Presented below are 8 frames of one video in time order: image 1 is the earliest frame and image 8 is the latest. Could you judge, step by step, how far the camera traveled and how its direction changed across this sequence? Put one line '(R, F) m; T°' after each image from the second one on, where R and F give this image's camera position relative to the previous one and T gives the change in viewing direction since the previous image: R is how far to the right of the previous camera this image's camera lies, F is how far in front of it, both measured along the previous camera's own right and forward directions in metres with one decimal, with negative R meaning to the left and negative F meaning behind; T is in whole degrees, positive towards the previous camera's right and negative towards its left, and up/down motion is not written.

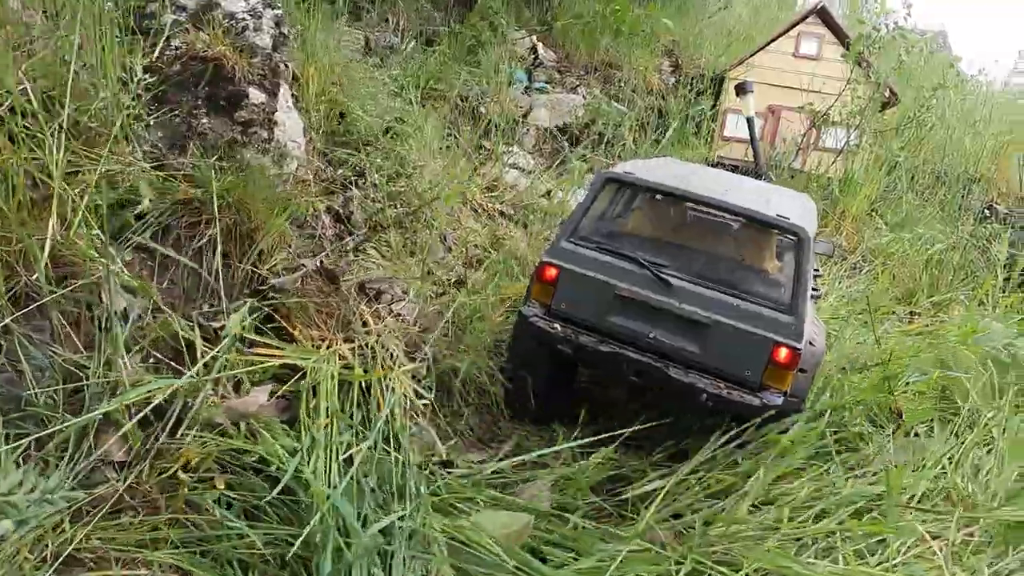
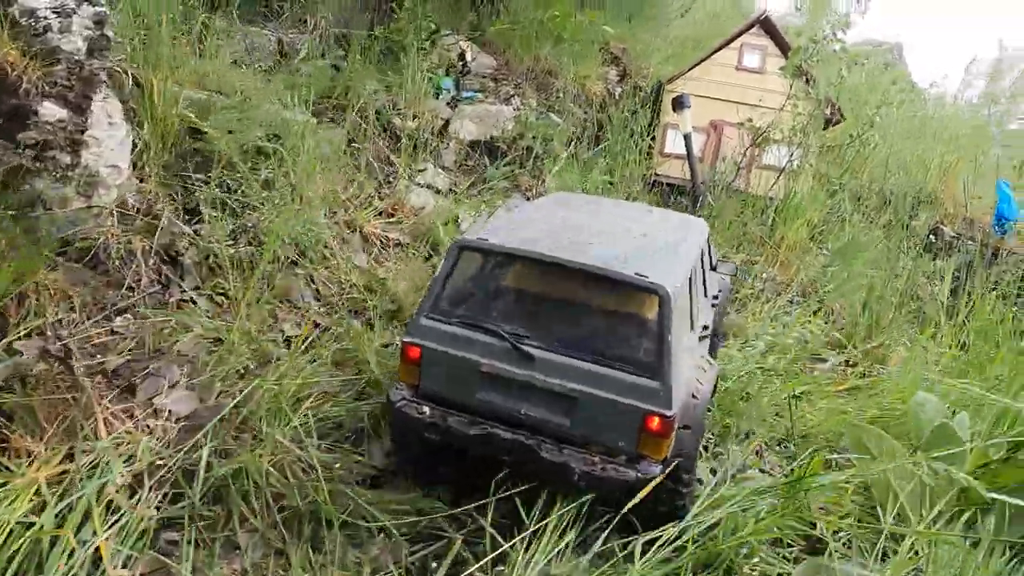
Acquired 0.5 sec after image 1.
(+0.4, +0.5) m; +3°
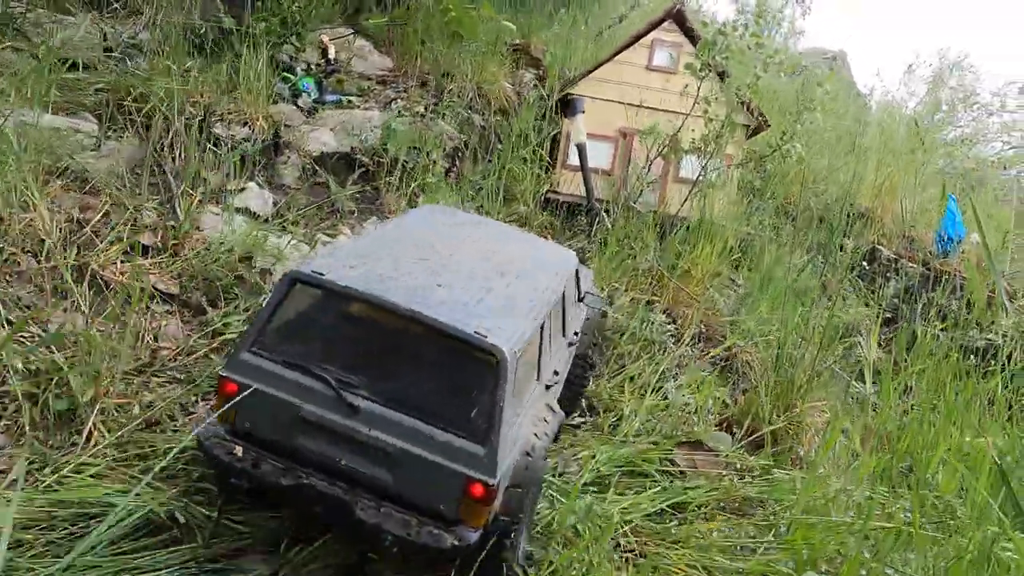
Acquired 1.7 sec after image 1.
(+0.7, +1.1) m; +3°
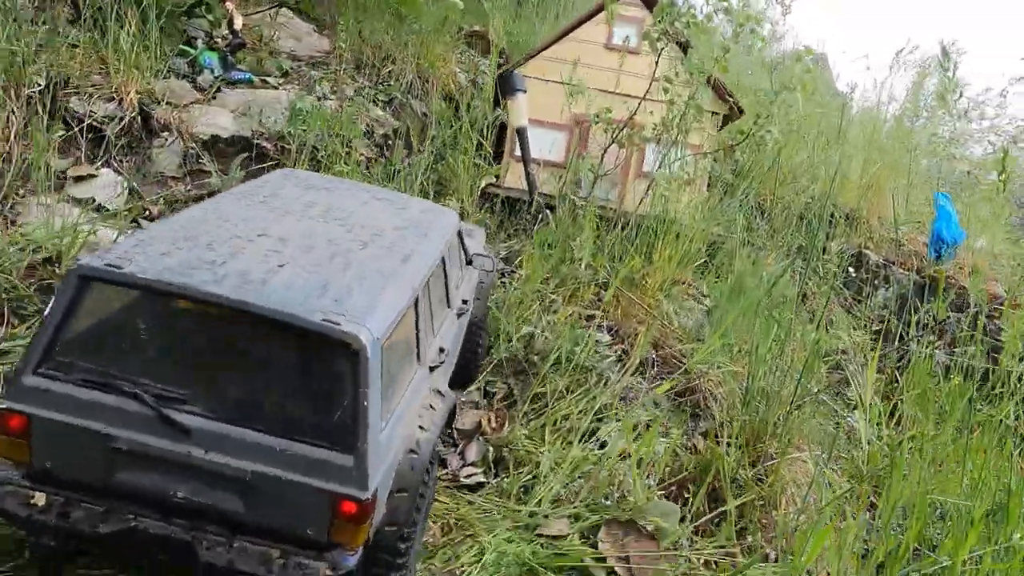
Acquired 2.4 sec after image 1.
(+0.3, +0.8) m; +1°
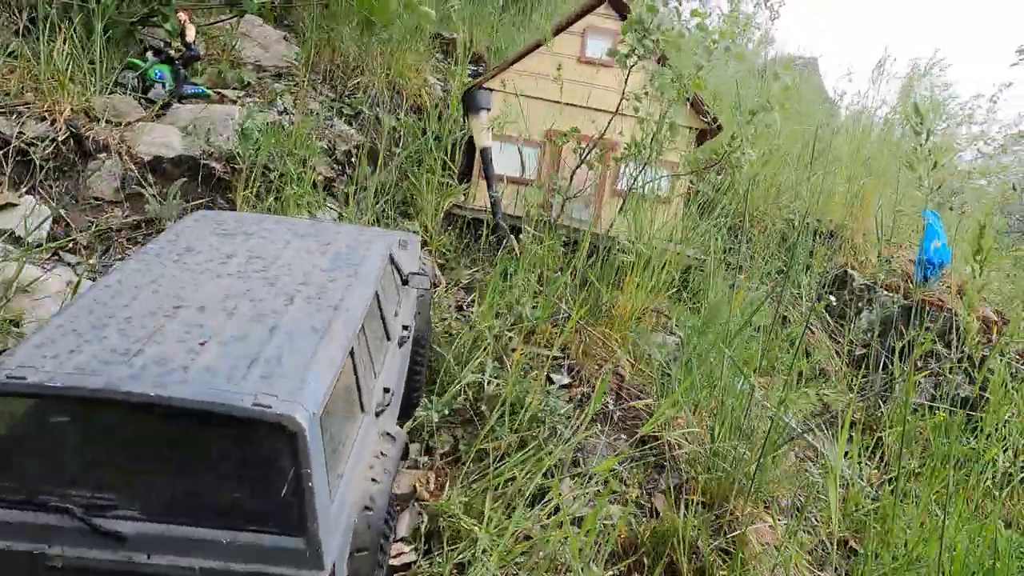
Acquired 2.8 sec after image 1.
(+0.2, +0.2) m; +1°
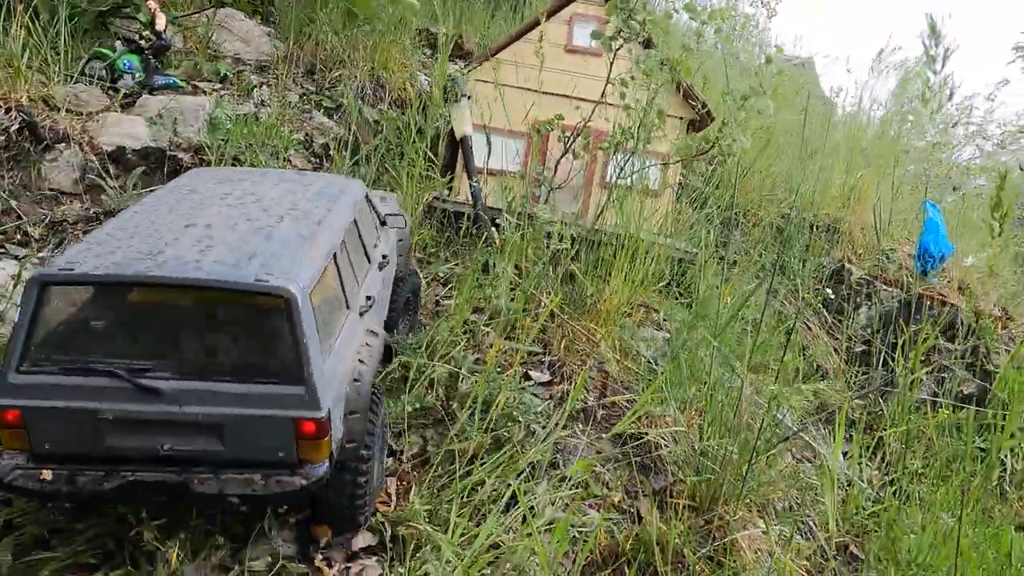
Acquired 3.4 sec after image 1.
(+0.1, +0.2) m; 0°
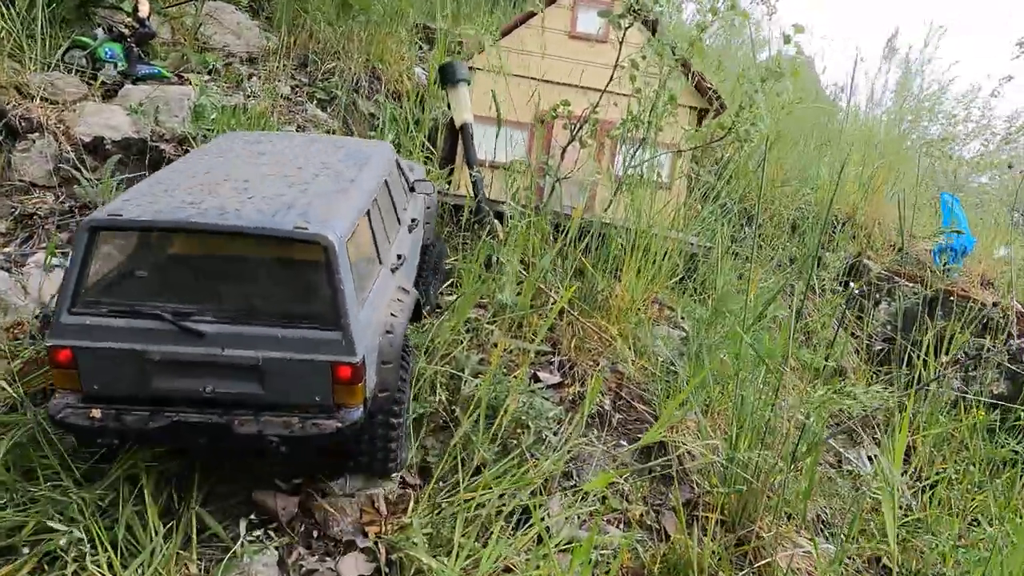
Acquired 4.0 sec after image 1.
(0.0, +0.3) m; 0°
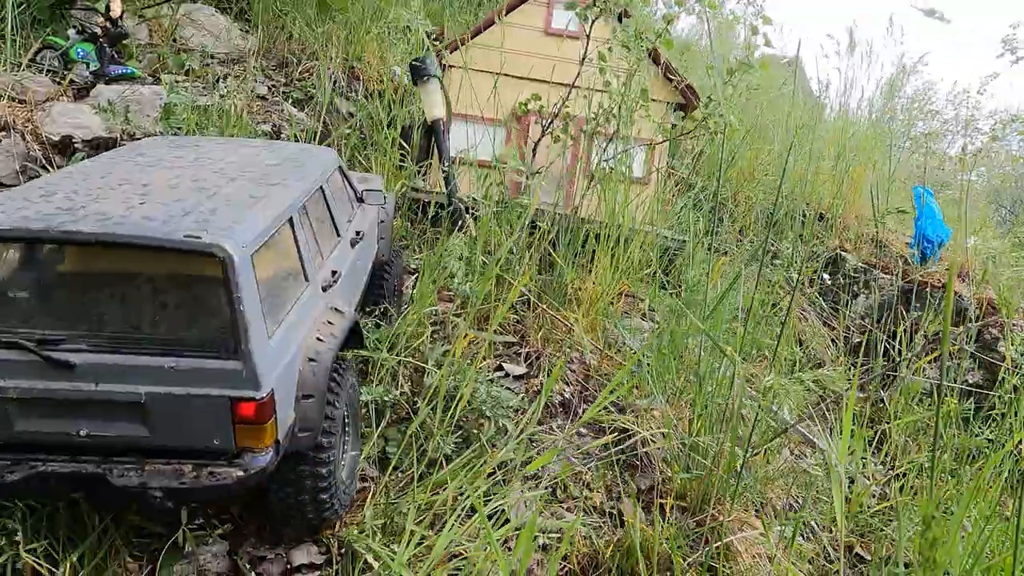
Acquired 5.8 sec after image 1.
(+0.1, 0.0) m; 0°
